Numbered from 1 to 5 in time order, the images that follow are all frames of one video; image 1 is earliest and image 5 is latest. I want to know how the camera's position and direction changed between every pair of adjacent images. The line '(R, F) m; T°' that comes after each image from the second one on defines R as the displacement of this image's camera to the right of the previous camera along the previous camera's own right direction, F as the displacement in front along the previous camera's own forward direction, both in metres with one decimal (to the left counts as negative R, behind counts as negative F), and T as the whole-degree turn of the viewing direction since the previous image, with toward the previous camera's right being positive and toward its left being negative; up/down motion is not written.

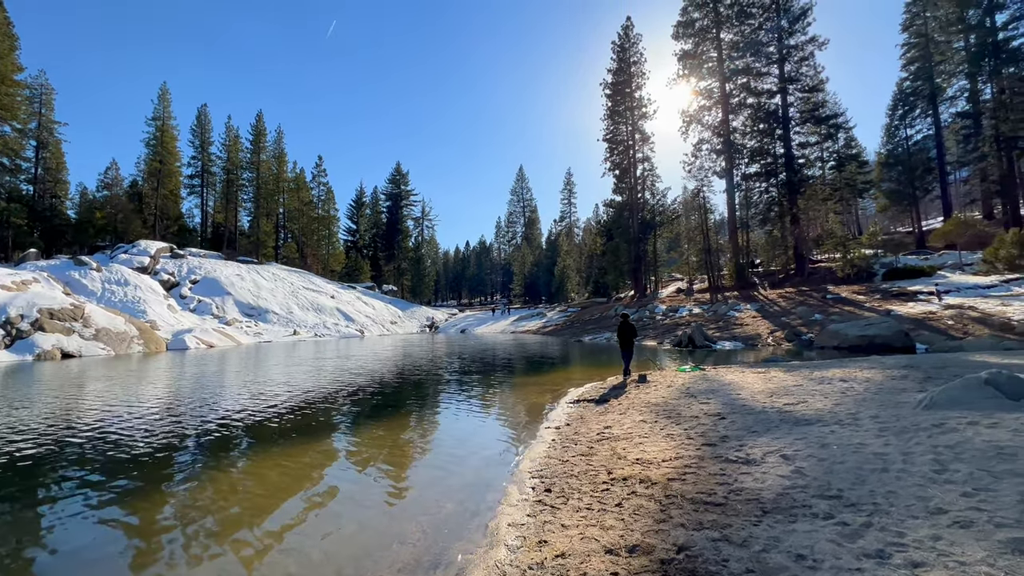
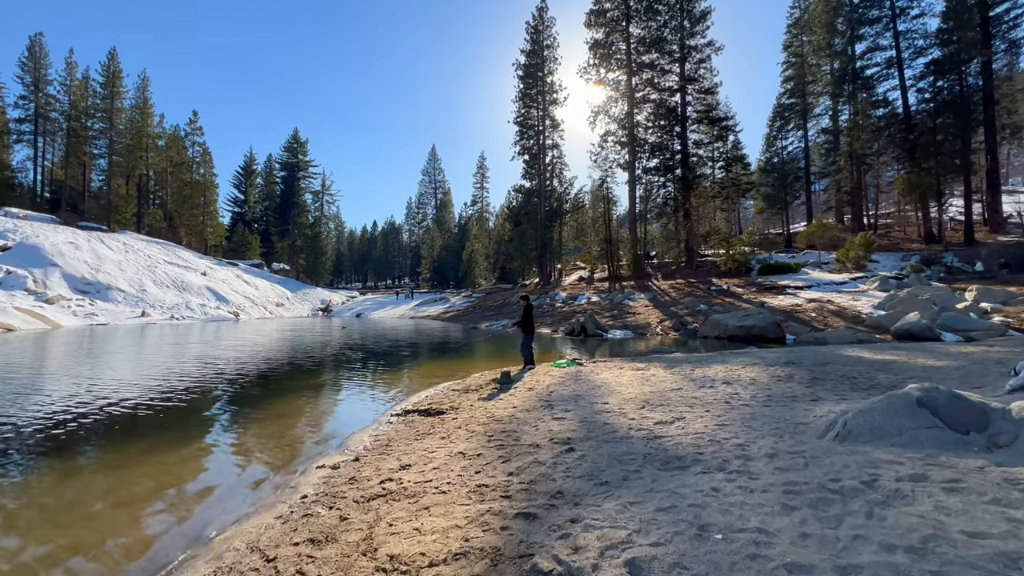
(+1.1, +1.6) m; +11°
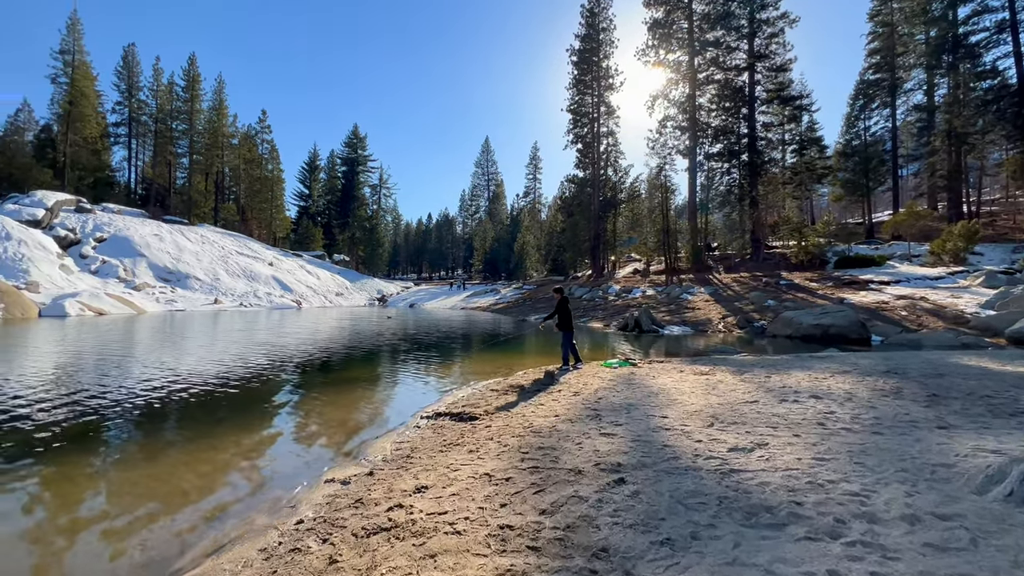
(+0.1, +0.6) m; -7°
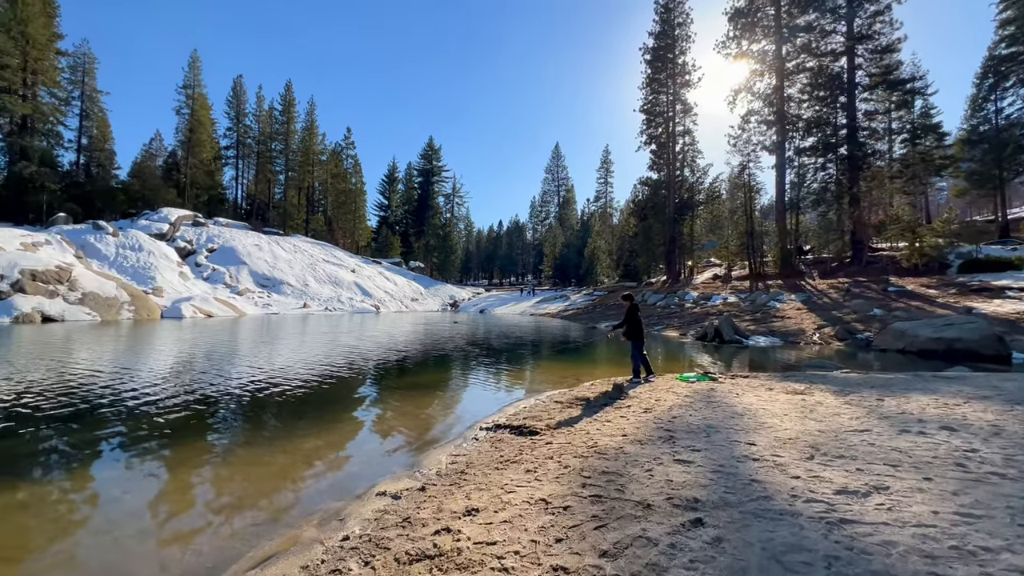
(+0.1, +0.2) m; -9°
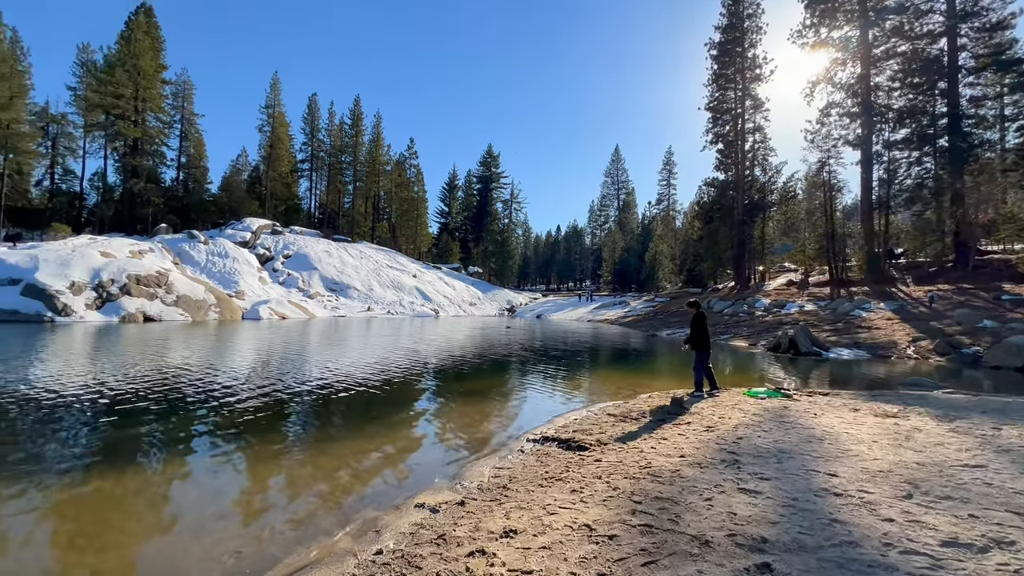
(+0.1, +0.2) m; -7°
